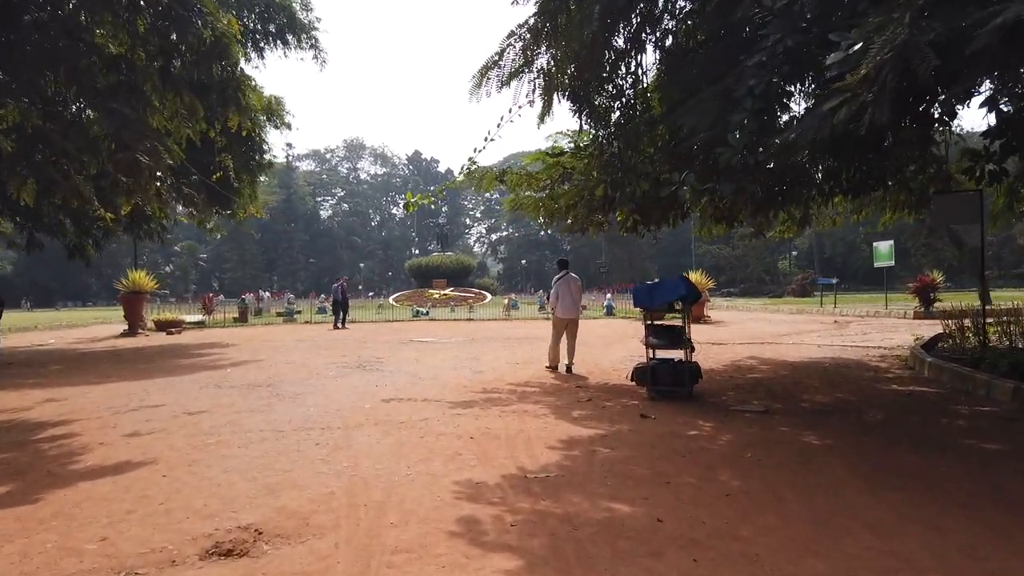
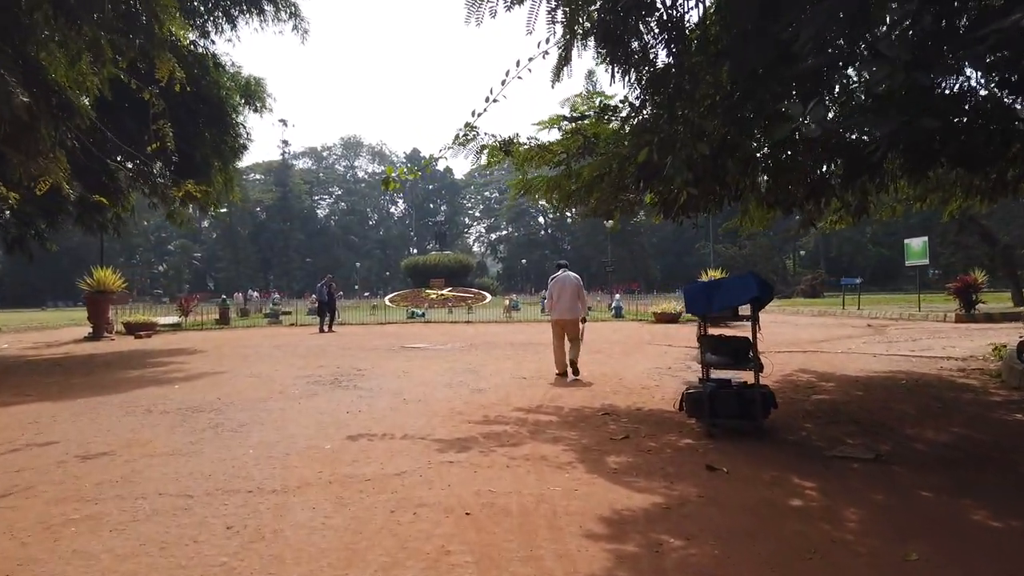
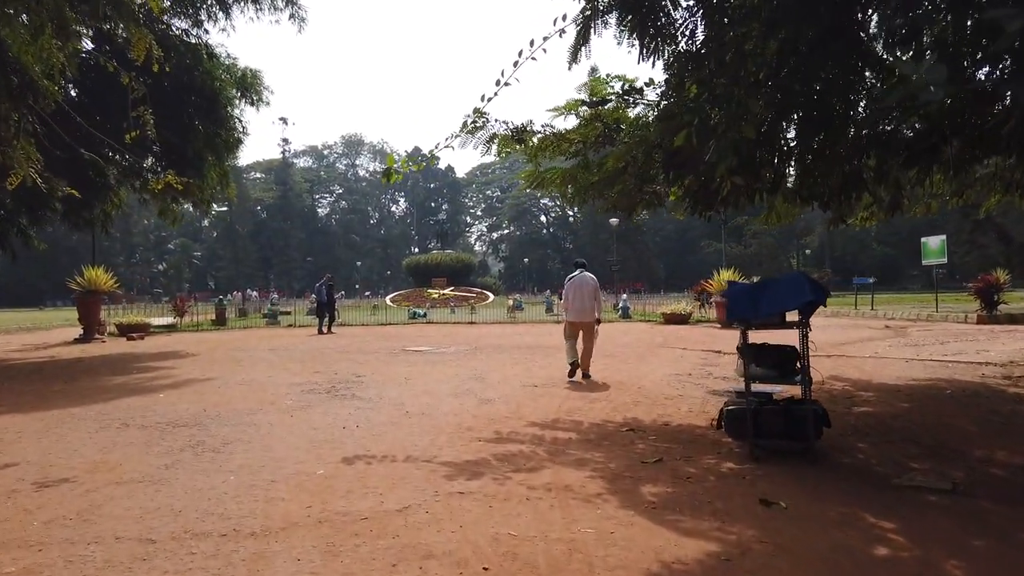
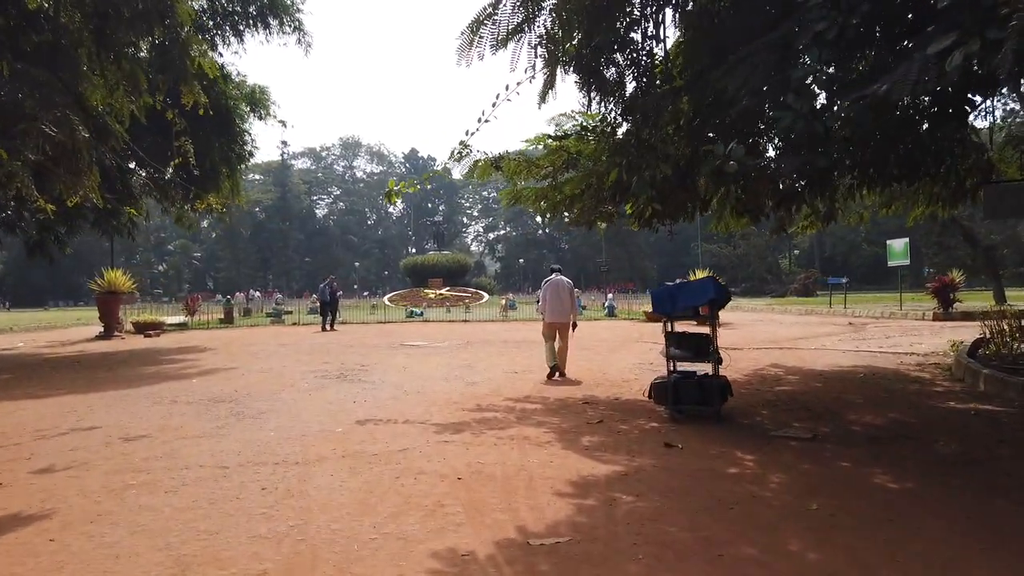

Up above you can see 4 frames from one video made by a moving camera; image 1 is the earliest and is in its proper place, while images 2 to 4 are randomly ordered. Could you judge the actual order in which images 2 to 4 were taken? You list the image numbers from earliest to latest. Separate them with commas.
4, 2, 3
